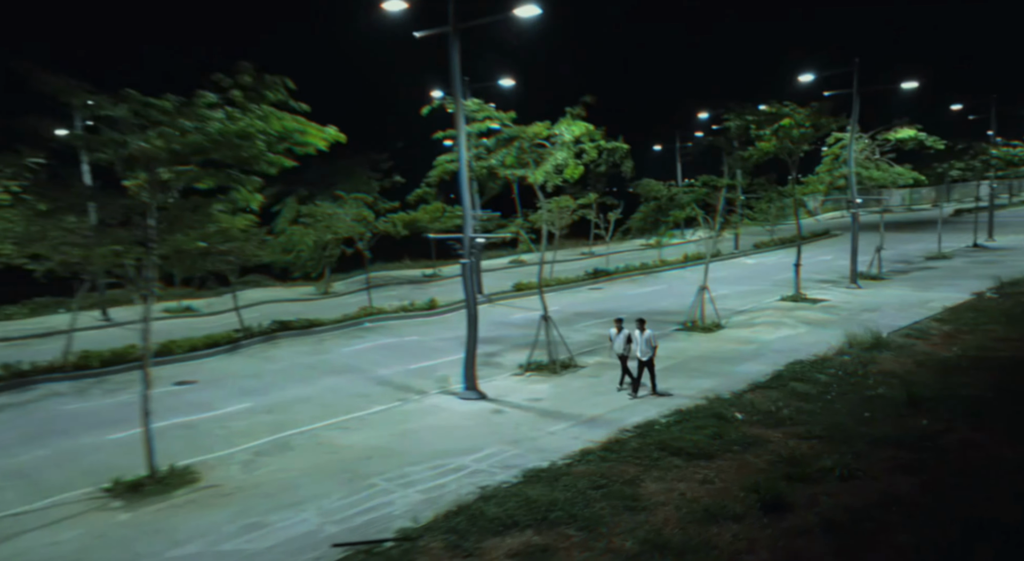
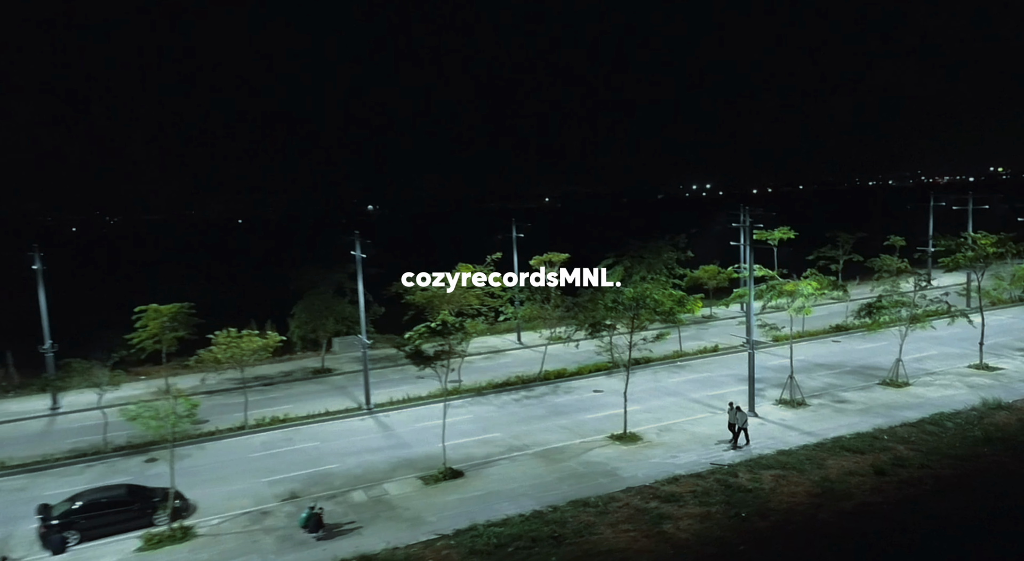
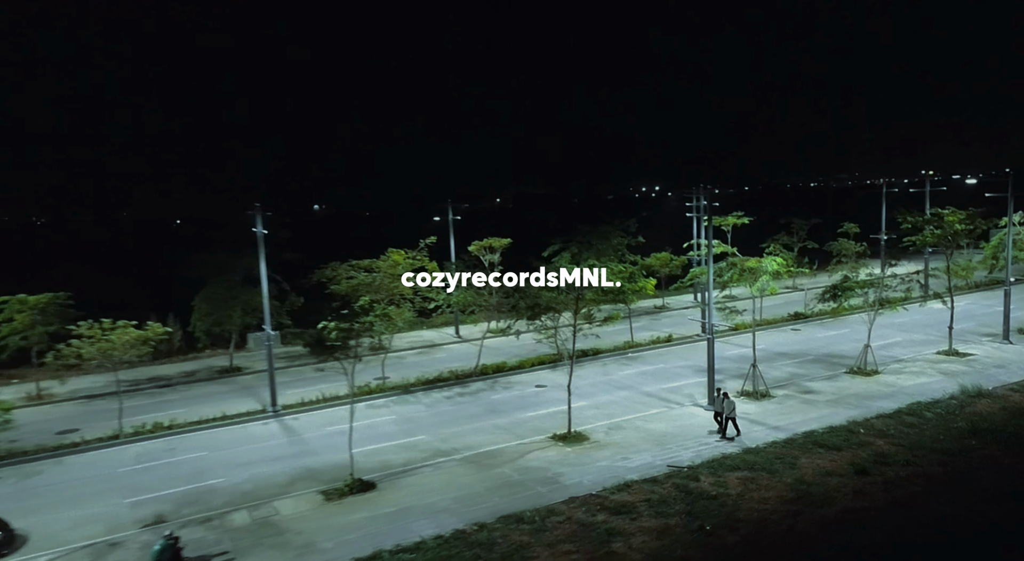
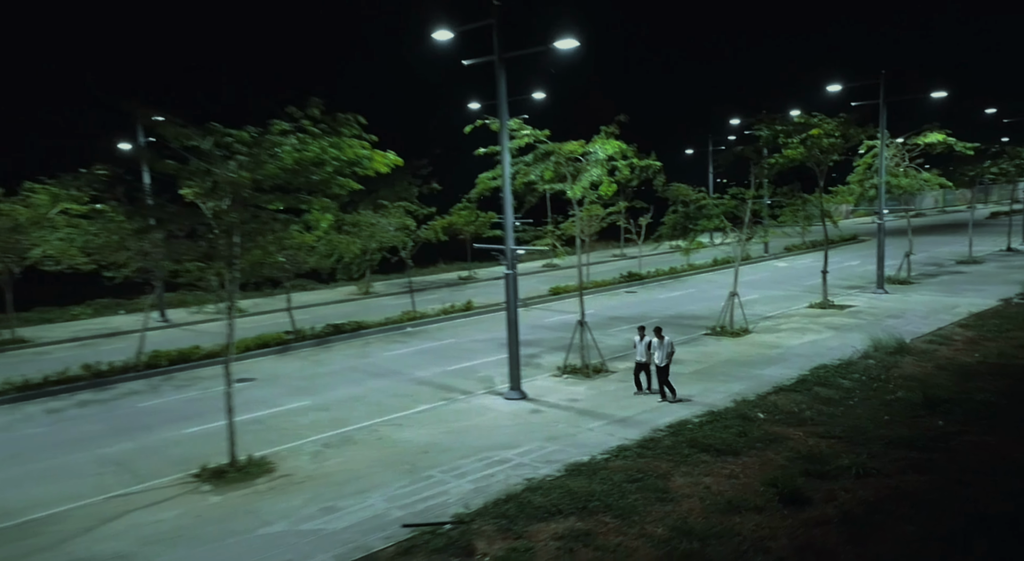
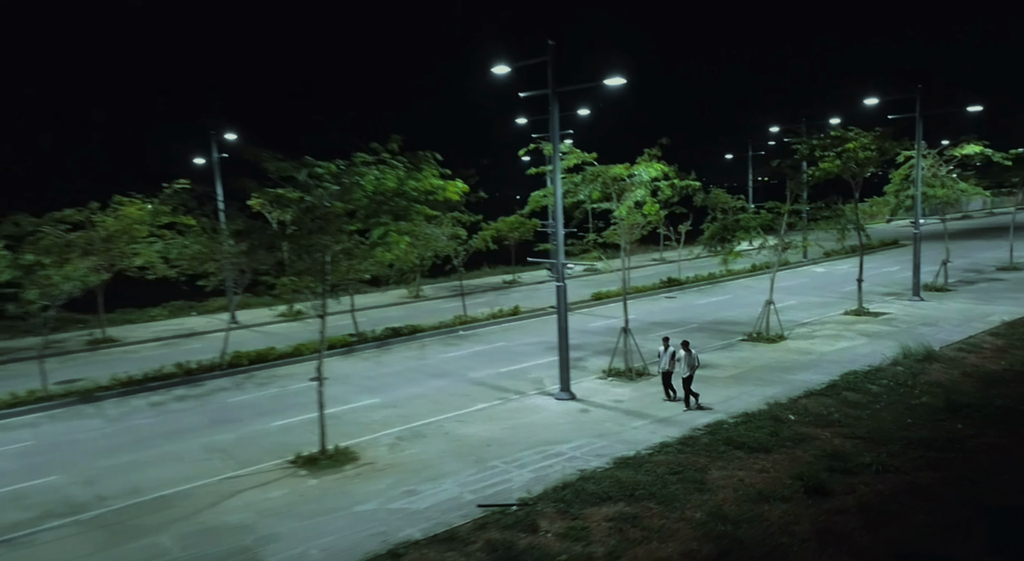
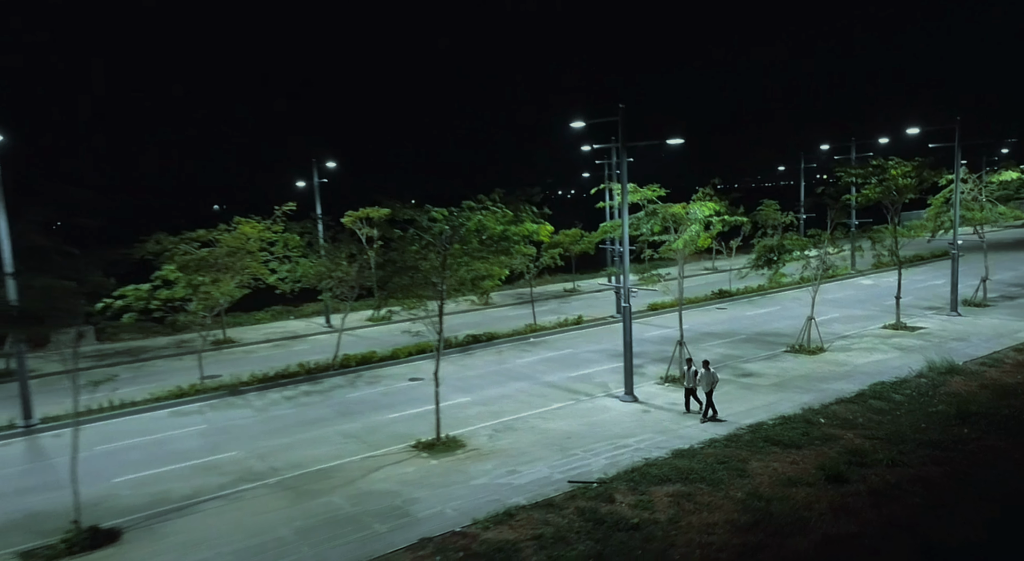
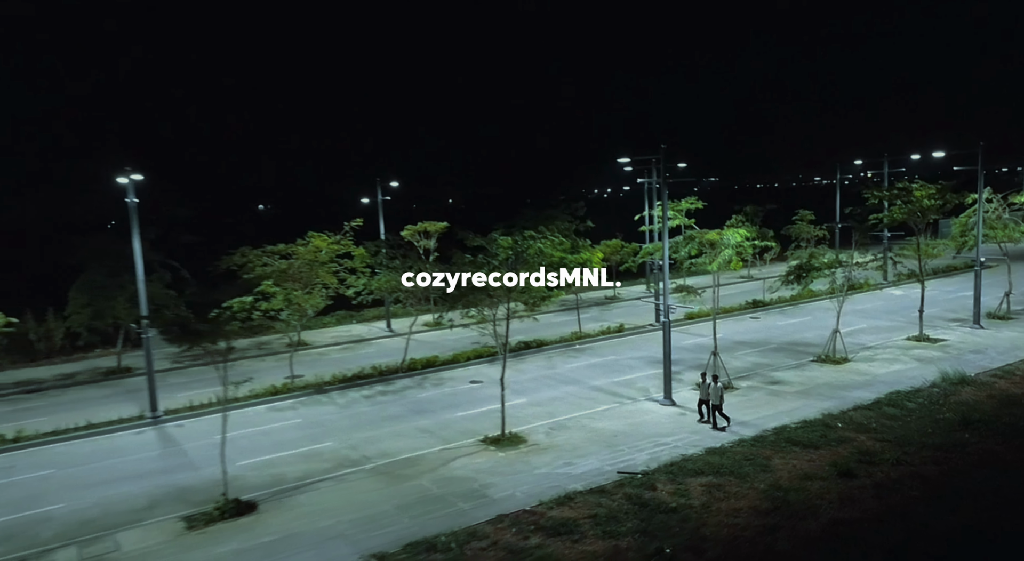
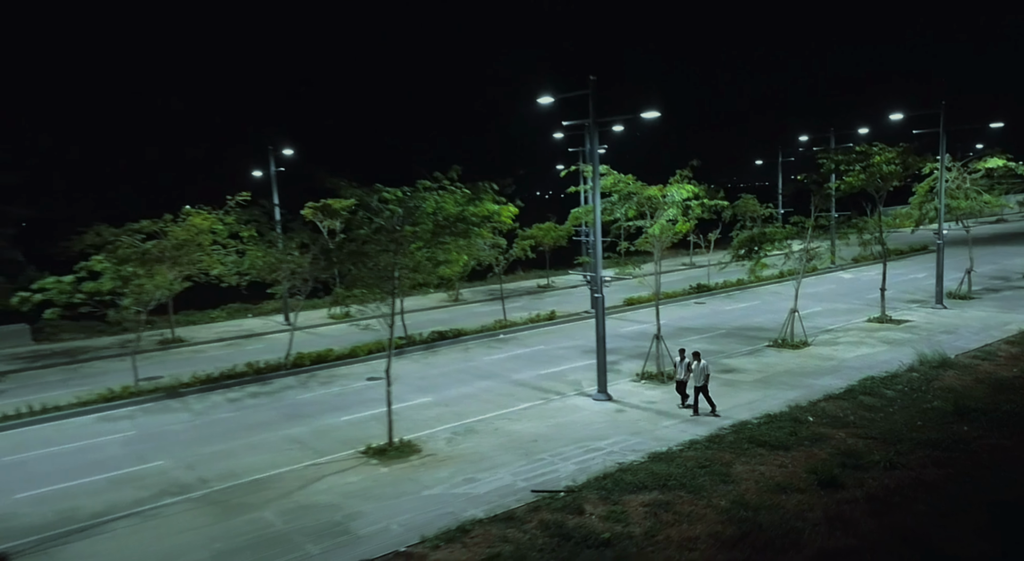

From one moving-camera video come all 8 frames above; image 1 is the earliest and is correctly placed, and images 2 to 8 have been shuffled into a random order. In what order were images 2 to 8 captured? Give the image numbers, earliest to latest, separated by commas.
4, 5, 8, 6, 7, 3, 2
